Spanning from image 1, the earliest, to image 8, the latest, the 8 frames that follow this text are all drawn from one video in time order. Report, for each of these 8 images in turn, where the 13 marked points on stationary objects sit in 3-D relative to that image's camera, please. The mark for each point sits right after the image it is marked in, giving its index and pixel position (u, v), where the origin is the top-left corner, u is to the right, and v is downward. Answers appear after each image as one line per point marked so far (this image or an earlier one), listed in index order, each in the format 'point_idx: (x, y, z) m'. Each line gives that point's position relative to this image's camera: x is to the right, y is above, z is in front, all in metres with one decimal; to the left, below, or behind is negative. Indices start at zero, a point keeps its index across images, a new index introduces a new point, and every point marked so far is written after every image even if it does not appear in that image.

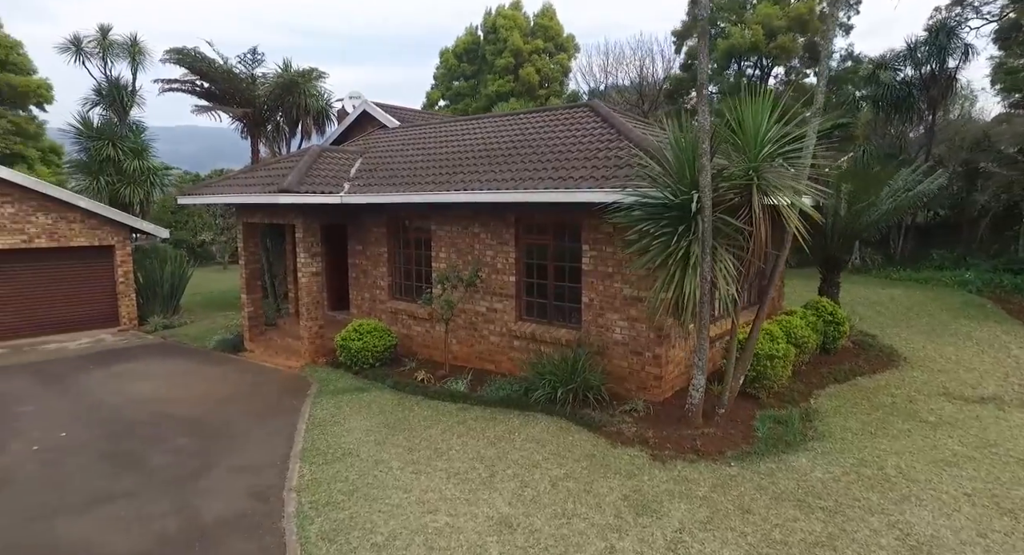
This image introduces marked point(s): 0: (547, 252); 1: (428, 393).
0: (+0.5, +0.3, +8.5) m
1: (-1.1, -1.5, +8.1) m
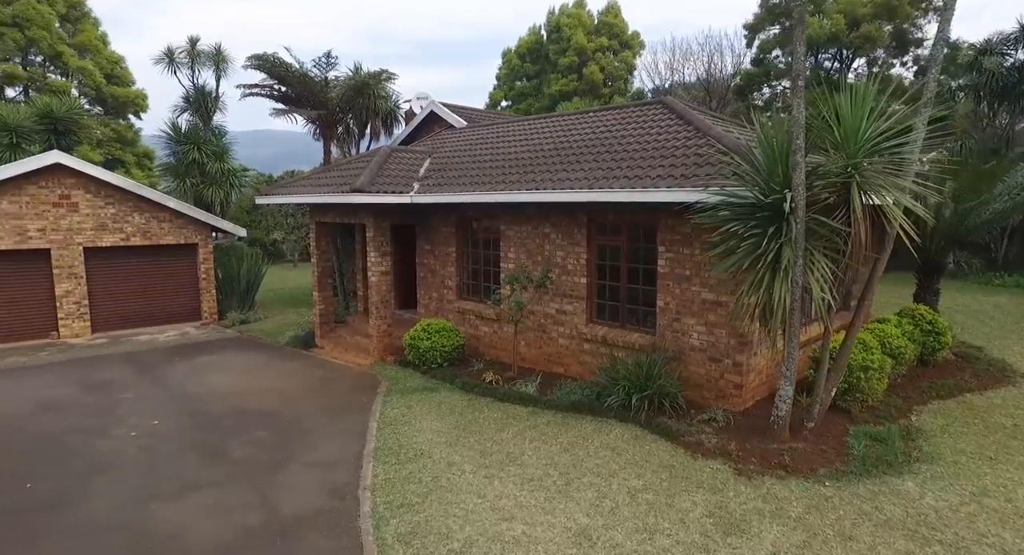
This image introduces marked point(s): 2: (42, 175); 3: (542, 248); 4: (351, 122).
0: (+1.4, +0.3, +8.2) m
1: (-0.2, -1.5, +8.1) m
2: (-10.8, +2.4, +14.3) m
3: (+0.4, +0.5, +9.2) m
4: (-4.6, +4.5, +18.0) m
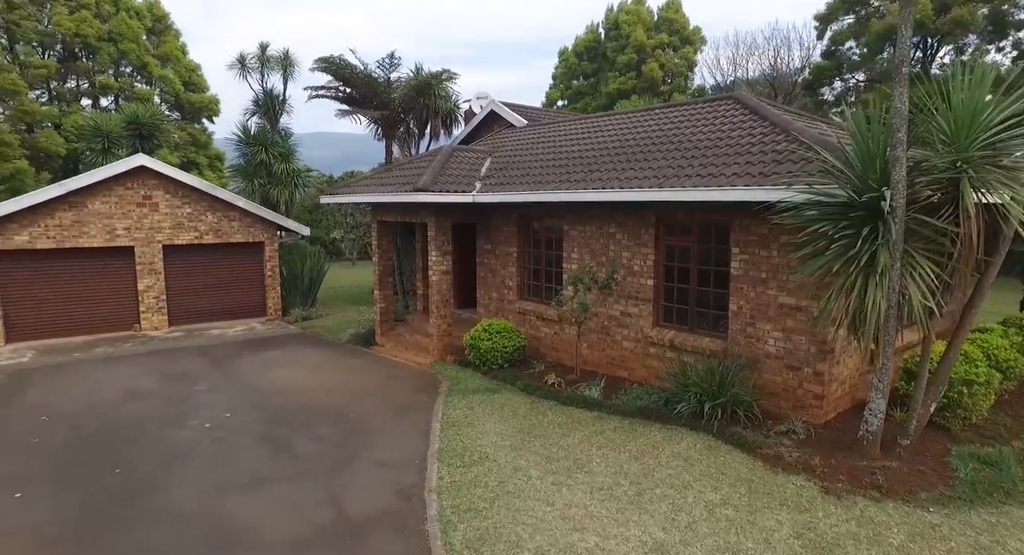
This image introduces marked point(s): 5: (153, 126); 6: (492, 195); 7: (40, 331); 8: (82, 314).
0: (+2.3, +0.3, +7.9) m
1: (+0.6, -1.5, +7.9) m
2: (-9.3, +2.5, +15.0) m
3: (+1.4, +0.4, +9.0) m
4: (-2.9, +4.6, +18.2) m
5: (-11.3, +4.7, +19.5) m
6: (-0.3, +1.4, +10.2) m
7: (-11.0, -1.2, +14.7) m
8: (-10.4, -0.9, +15.1) m
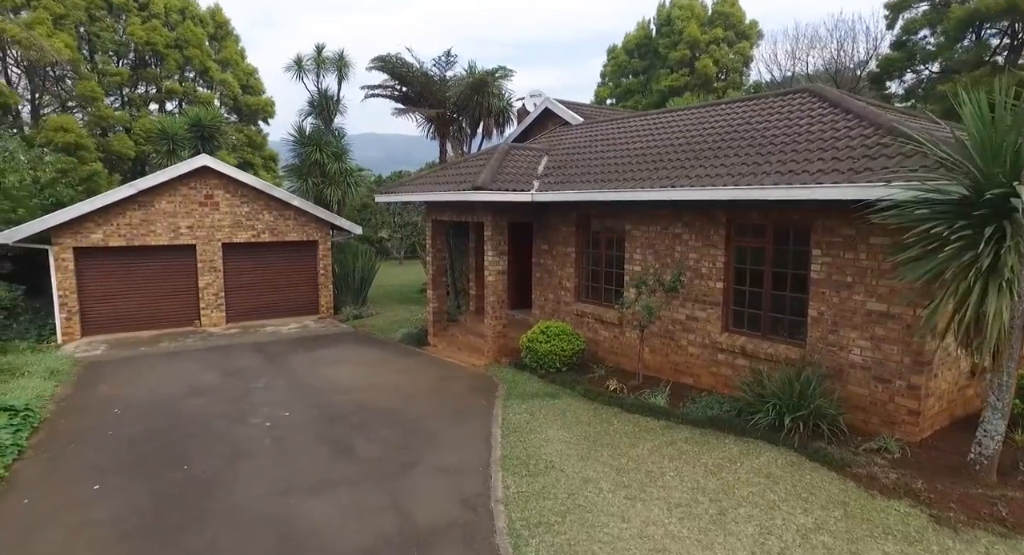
0: (+3.0, +0.2, +7.5) m
1: (+1.4, -1.5, +7.6) m
2: (-8.0, +2.5, +15.4) m
3: (+2.2, +0.4, +8.6) m
4: (-1.4, +4.6, +18.1) m
5: (-9.7, +4.8, +20.0) m
6: (+0.7, +1.3, +10.0) m
7: (-9.7, -1.1, +15.1) m
8: (-9.1, -0.8, +15.5) m
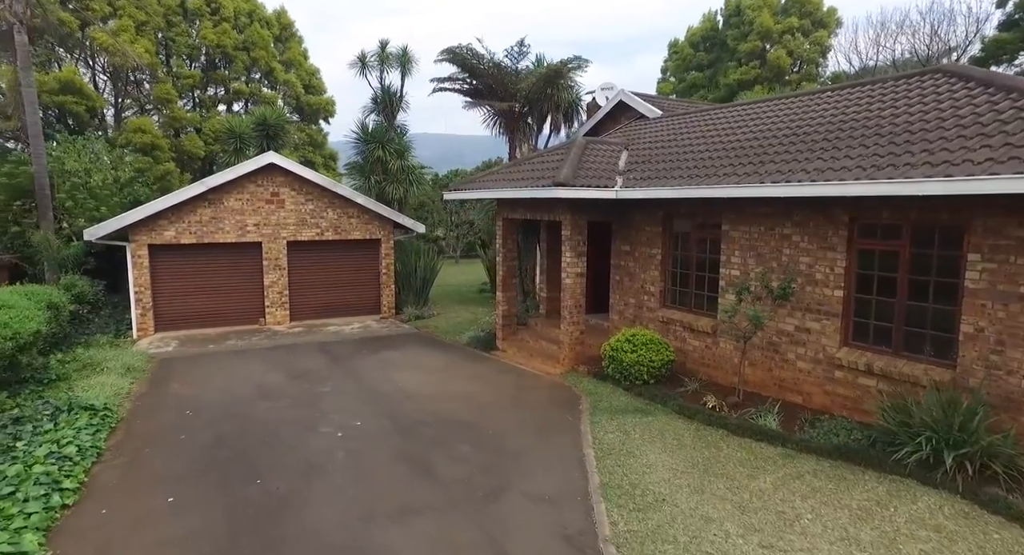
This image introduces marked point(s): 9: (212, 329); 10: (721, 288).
0: (+4.1, +0.2, +6.6) m
1: (+2.4, -1.6, +6.8) m
2: (-6.3, +2.6, +15.3) m
3: (+3.3, +0.3, +7.7) m
4: (+0.6, +4.5, +17.4) m
5: (-7.5, +4.8, +20.0) m
6: (+1.9, +1.3, +9.2) m
7: (-8.1, -1.1, +15.2) m
8: (-7.4, -0.7, +15.5) m
9: (-7.4, -1.3, +15.4) m
10: (+3.1, -0.2, +9.0) m
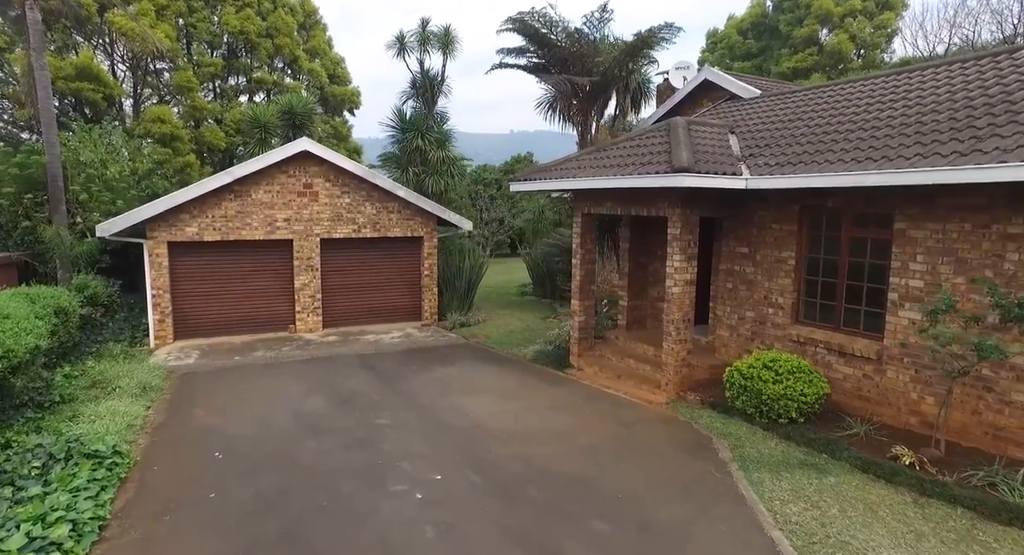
0: (+5.3, 0.0, +4.6) m
1: (+3.6, -1.7, +4.9) m
2: (-4.9, +2.5, +13.6) m
3: (+4.6, +0.2, +5.8) m
4: (+2.0, +4.5, +15.5) m
5: (-6.0, +4.8, +18.3) m
6: (+3.2, +1.2, +7.3) m
7: (-6.7, -1.1, +13.5) m
8: (-6.0, -0.8, +13.8) m
9: (-6.1, -1.3, +13.7) m
10: (+4.3, -0.3, +7.0) m
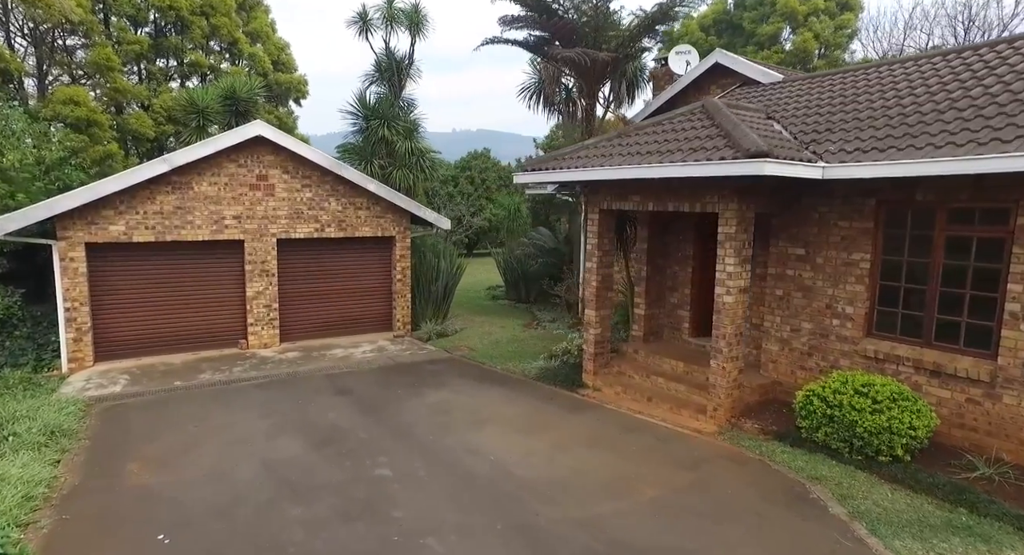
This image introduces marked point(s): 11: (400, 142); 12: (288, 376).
0: (+5.9, 0.0, +3.6) m
1: (+4.2, -1.8, +3.7) m
2: (-5.1, +2.4, +11.5) m
3: (+5.1, +0.1, +4.7) m
4: (+1.6, +4.4, +14.1) m
5: (-6.7, +4.7, +16.1) m
6: (+3.5, +1.1, +6.0) m
7: (-6.8, -1.3, +11.3) m
8: (-6.2, -0.9, +11.7) m
9: (-6.2, -1.5, +11.5) m
10: (+4.7, -0.3, +5.9) m
11: (-2.9, +3.5, +15.9) m
12: (-3.8, -1.7, +10.5) m
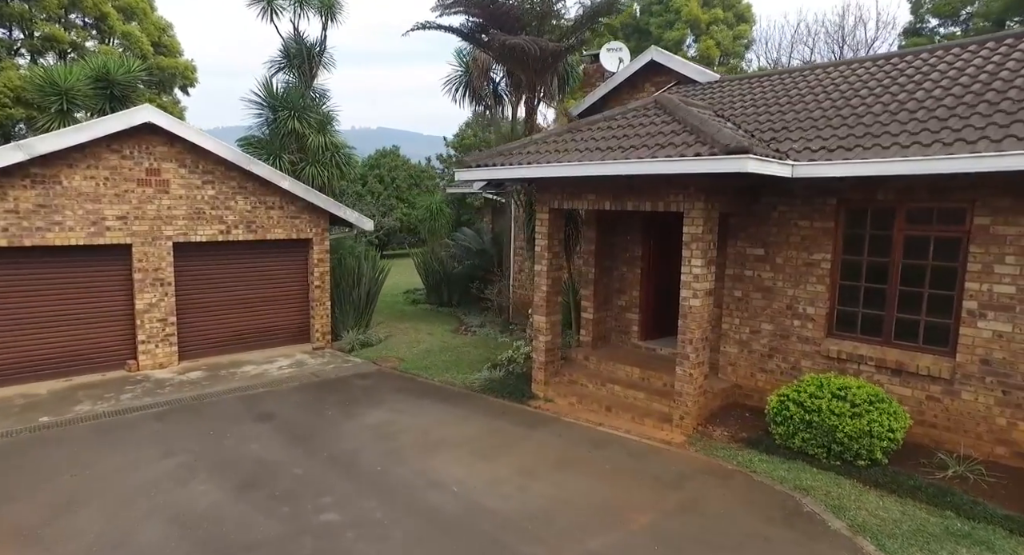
0: (+5.9, 0.0, +3.8) m
1: (+4.3, -1.8, +3.7) m
2: (-6.2, +2.2, +10.0) m
3: (+5.0, +0.2, +4.8) m
4: (0.0, +4.3, +13.6) m
5: (-8.5, +4.5, +14.3) m
6: (+3.2, +1.1, +5.9) m
7: (-7.8, -1.4, +9.5) m
8: (-7.2, -1.1, +9.9) m
9: (-7.3, -1.6, +9.8) m
10: (+4.4, -0.3, +5.9) m
11: (-4.7, +3.3, +14.7) m
12: (-4.7, -1.8, +9.1) m
